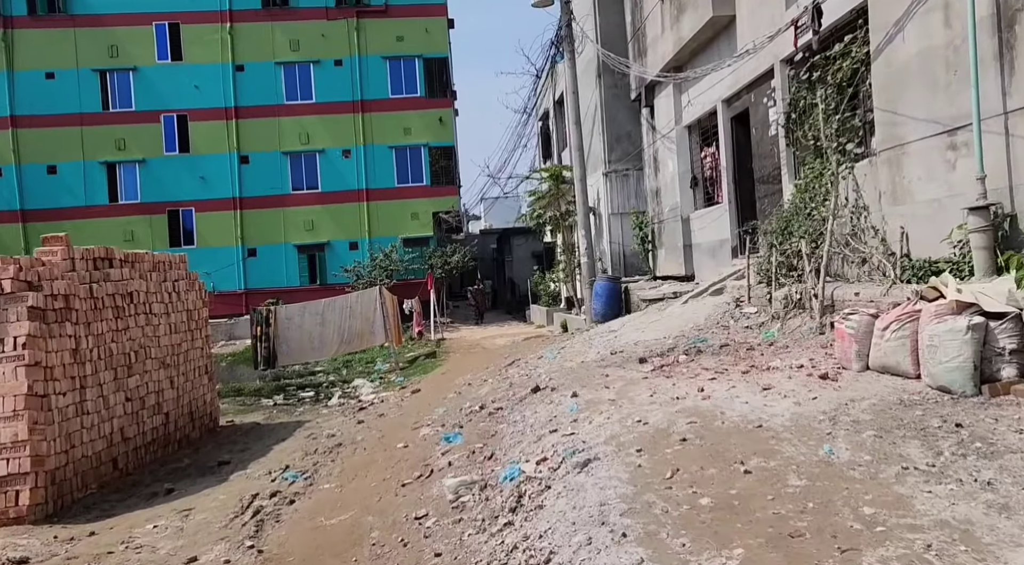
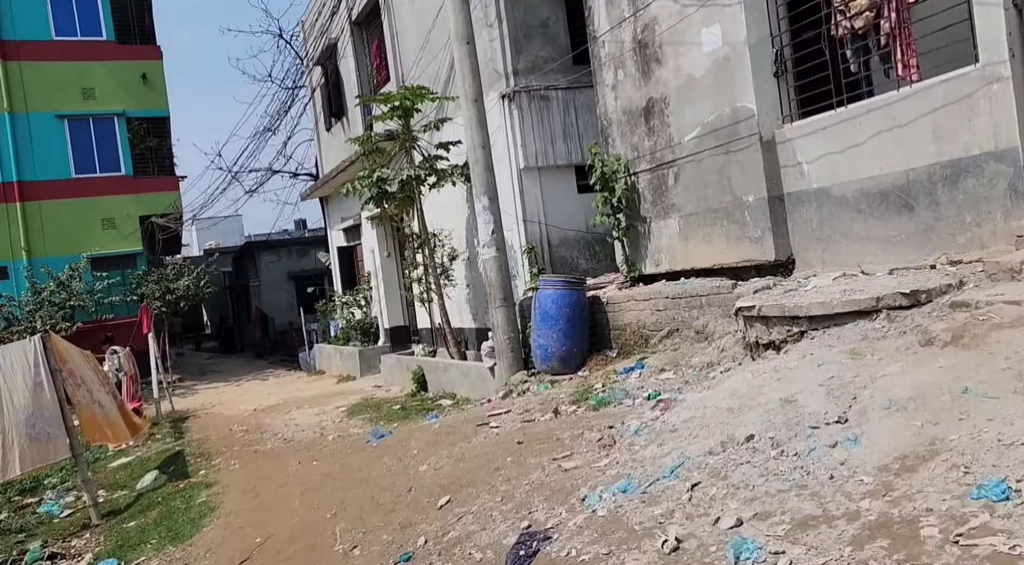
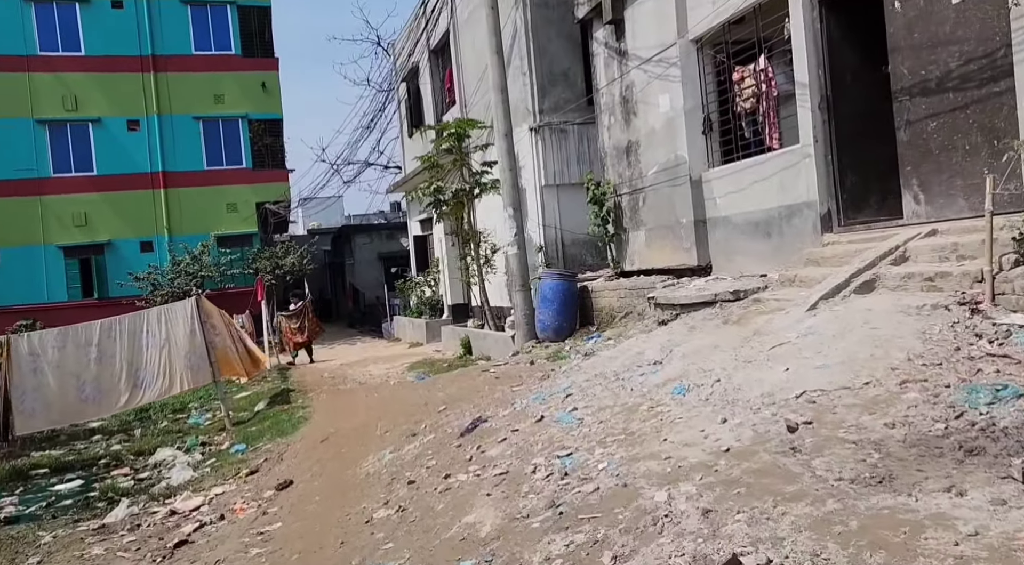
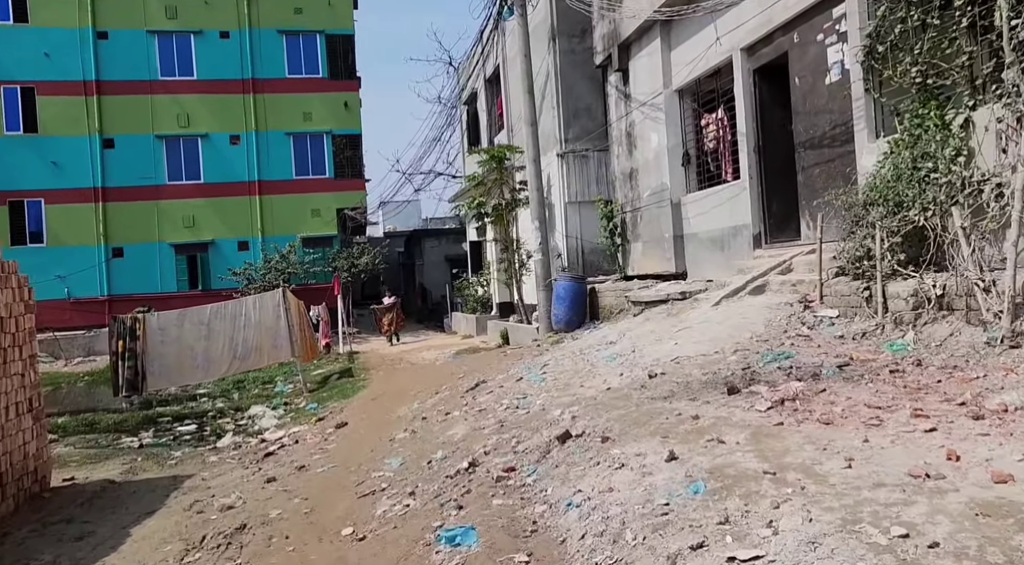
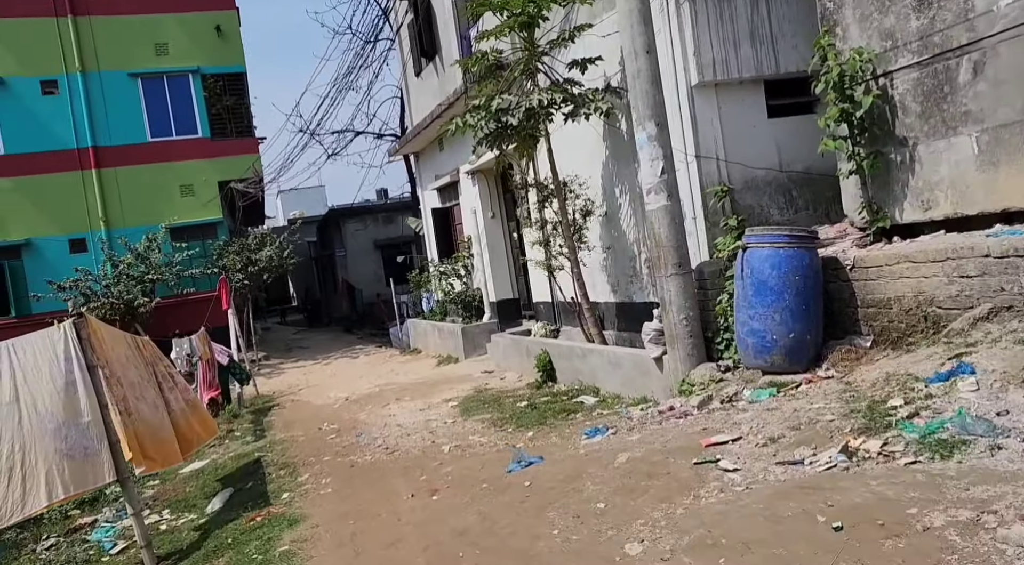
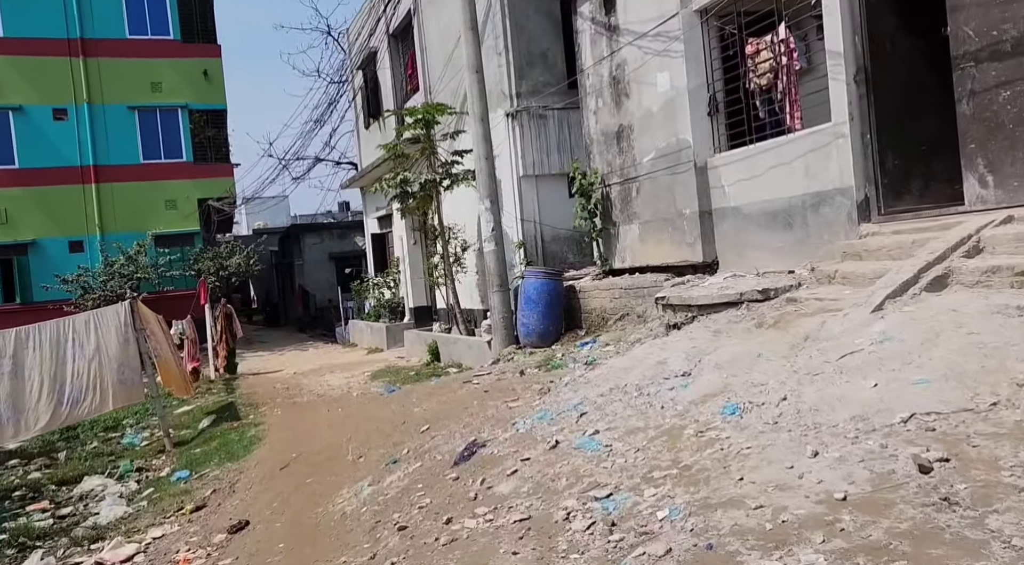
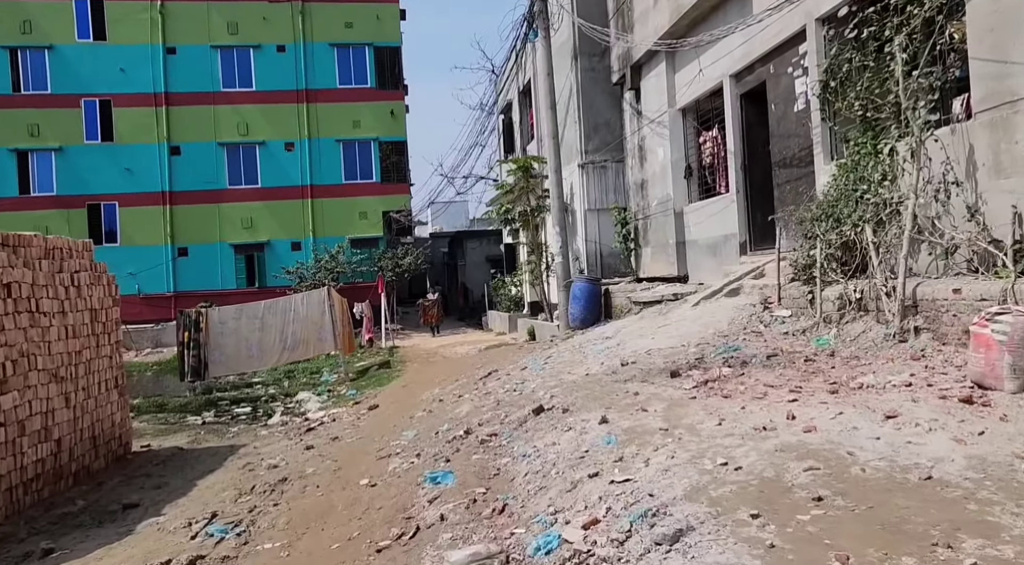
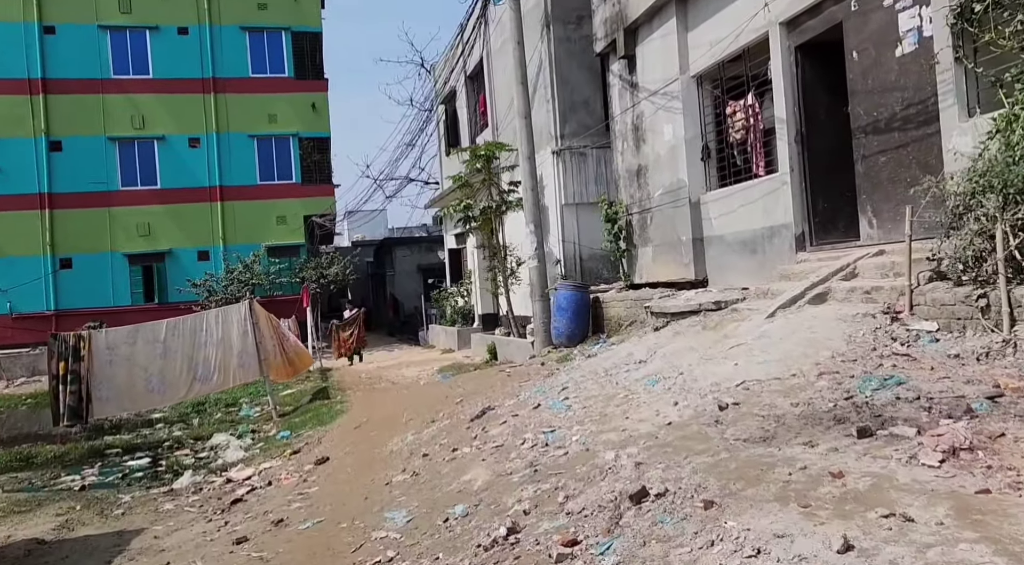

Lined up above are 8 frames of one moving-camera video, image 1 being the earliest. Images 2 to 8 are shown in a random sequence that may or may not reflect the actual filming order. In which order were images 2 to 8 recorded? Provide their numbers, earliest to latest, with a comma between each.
7, 4, 8, 3, 6, 2, 5
